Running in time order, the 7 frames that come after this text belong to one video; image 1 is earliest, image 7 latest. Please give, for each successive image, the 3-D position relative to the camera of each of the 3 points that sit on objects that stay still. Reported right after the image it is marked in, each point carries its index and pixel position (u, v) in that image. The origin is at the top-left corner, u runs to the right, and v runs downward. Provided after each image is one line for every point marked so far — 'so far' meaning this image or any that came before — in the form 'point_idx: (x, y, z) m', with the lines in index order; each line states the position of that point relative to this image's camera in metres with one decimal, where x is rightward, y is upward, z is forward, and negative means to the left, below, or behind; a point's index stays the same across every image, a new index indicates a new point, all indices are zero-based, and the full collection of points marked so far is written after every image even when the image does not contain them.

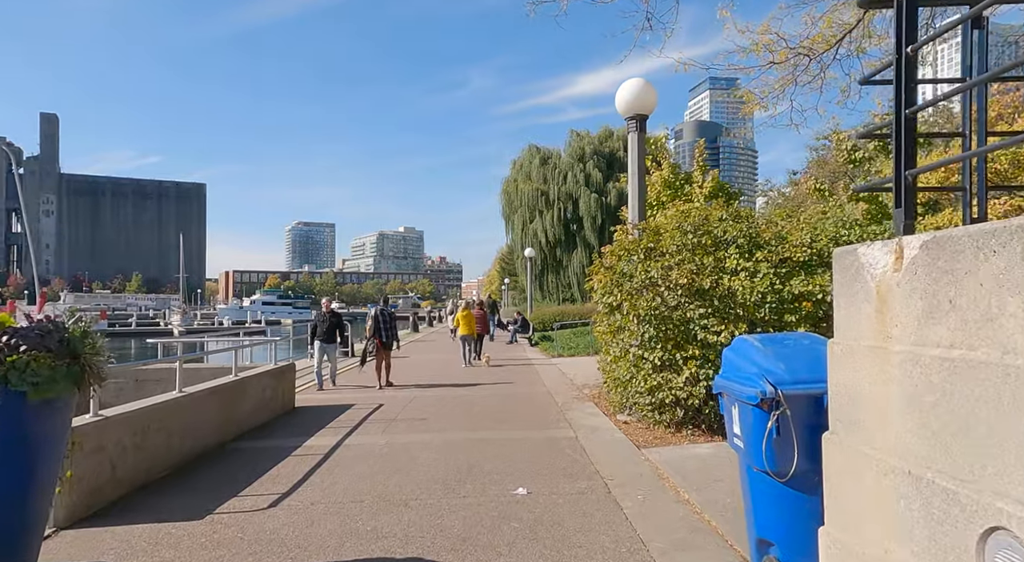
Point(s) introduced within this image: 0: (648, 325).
0: (+1.5, -0.5, +7.6) m
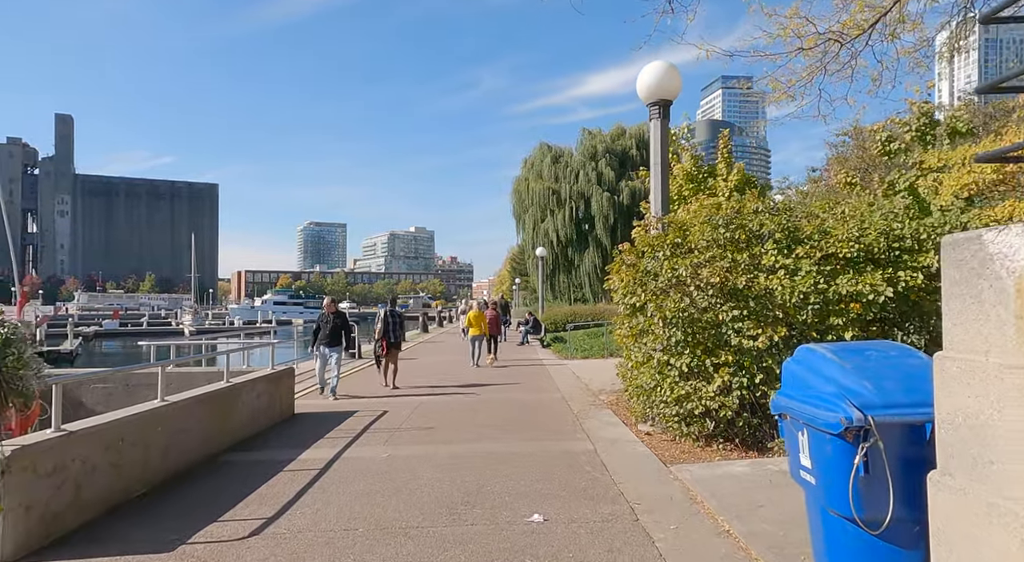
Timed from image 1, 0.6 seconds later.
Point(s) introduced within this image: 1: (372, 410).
0: (+1.6, -0.5, +6.9) m
1: (-2.1, -1.9, +10.4) m
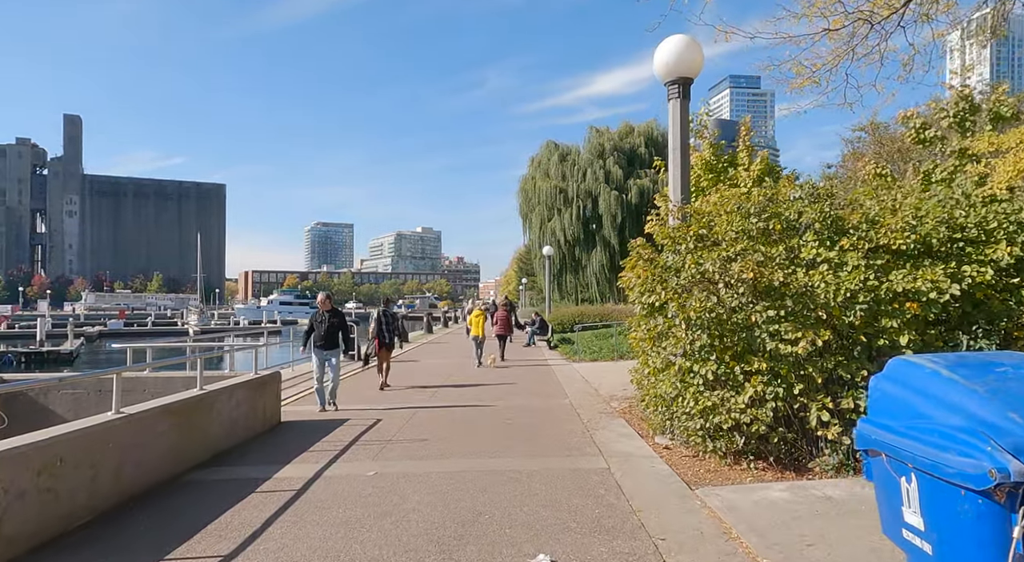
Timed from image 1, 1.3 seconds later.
0: (+1.6, -0.4, +6.1) m
1: (-2.0, -1.9, +9.6) m
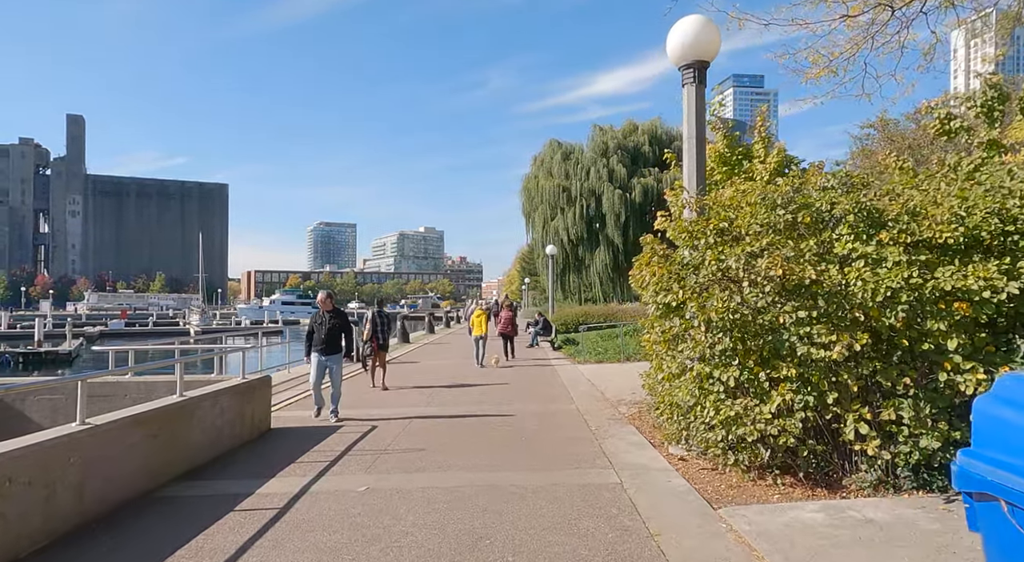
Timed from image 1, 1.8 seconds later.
0: (+1.7, -0.4, +5.6) m
1: (-2.0, -1.9, +9.1) m
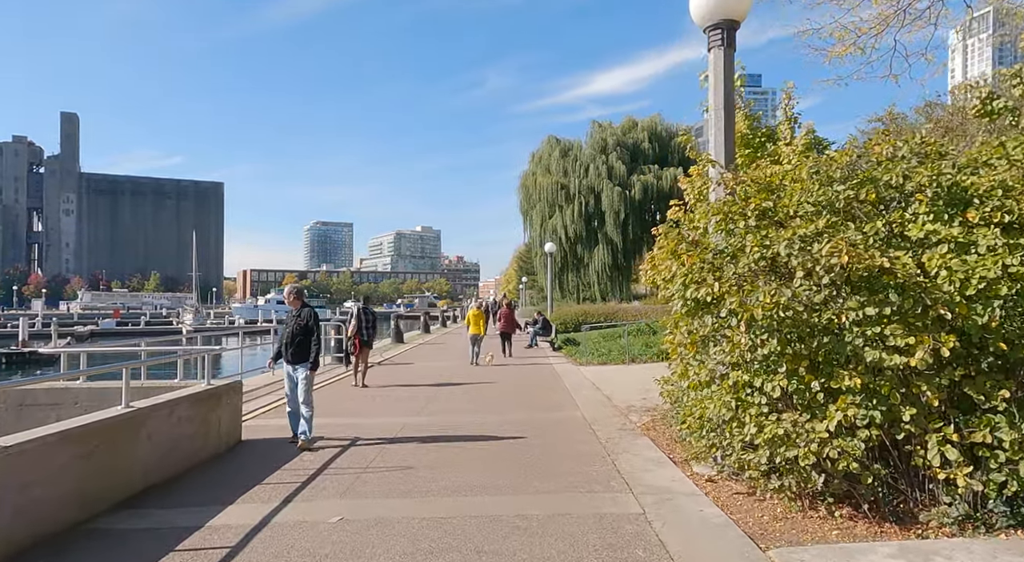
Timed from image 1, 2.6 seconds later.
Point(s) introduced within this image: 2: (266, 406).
0: (+1.7, -0.4, +4.6) m
1: (-2.0, -1.8, +8.1) m
2: (-3.8, -1.9, +10.6) m
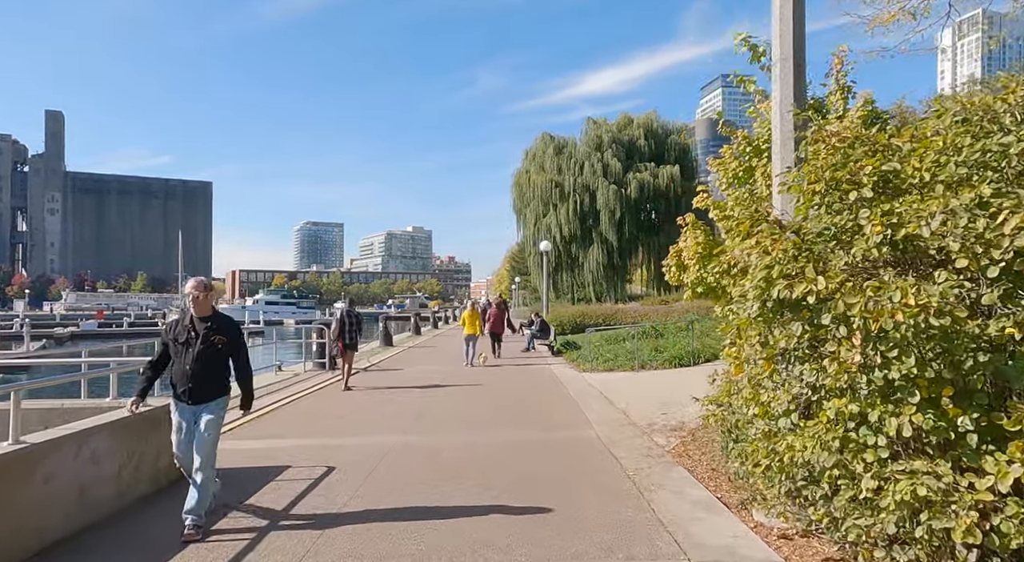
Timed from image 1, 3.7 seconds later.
0: (+1.8, -0.3, +3.2) m
1: (-1.9, -1.8, +6.7) m
2: (-3.7, -1.9, +9.1) m
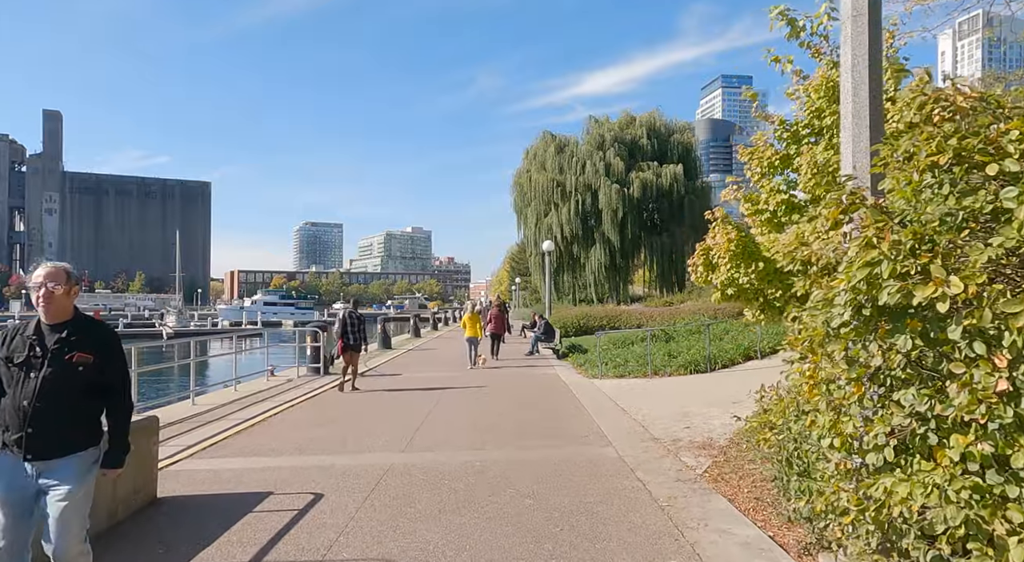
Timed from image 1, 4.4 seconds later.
0: (+1.9, -0.3, +2.4) m
1: (-1.8, -1.8, +5.8) m
2: (-3.6, -1.9, +8.3) m
